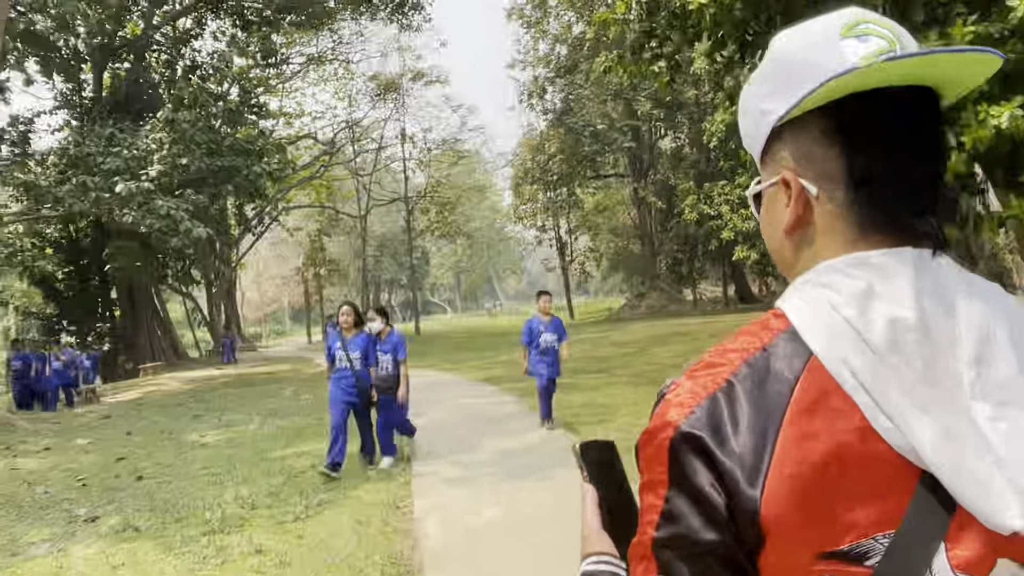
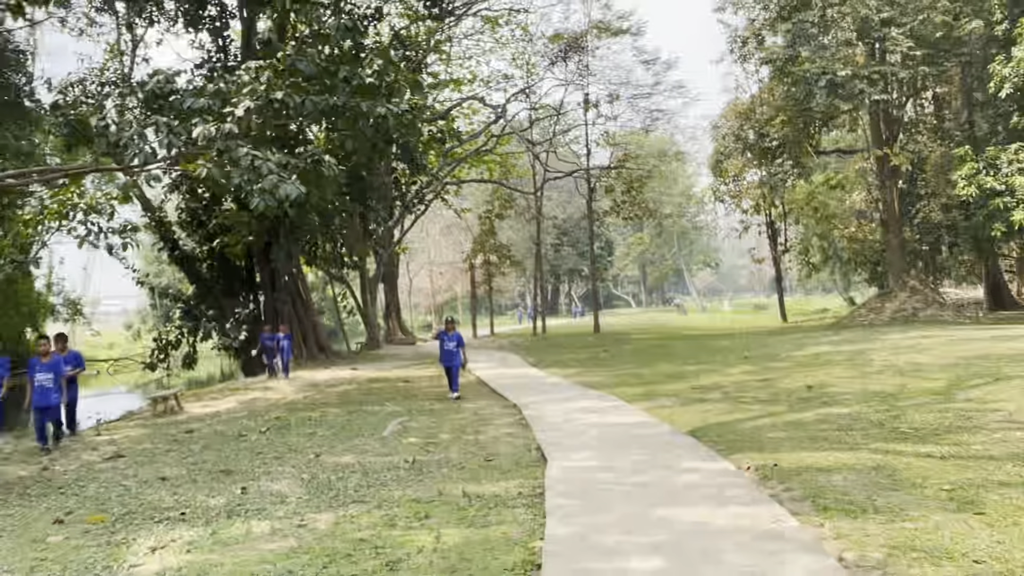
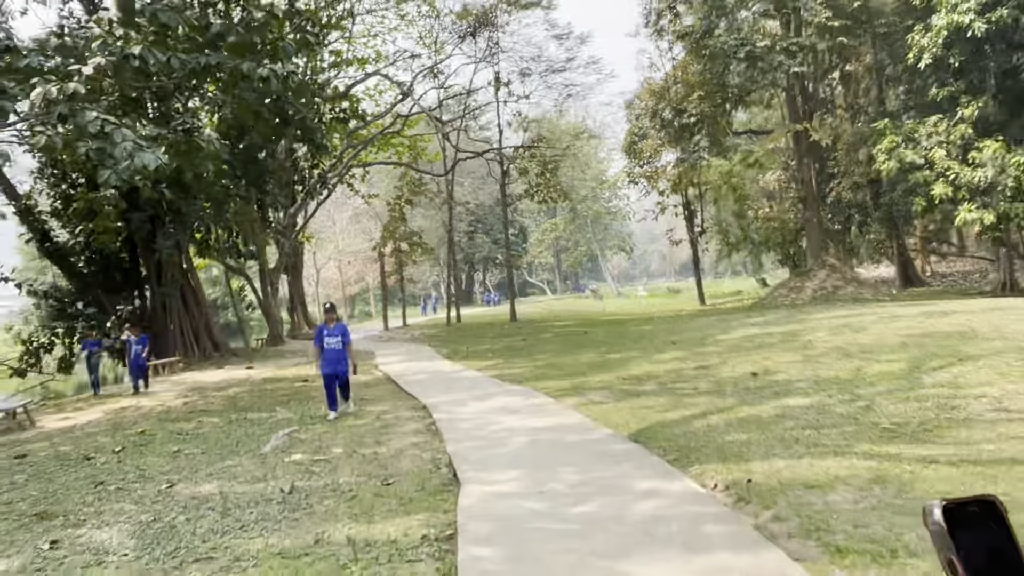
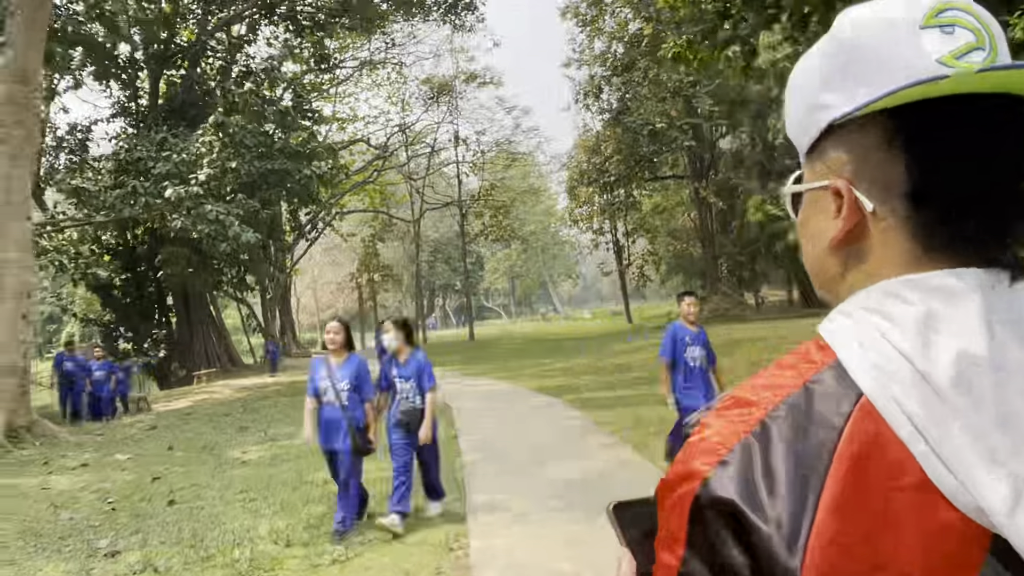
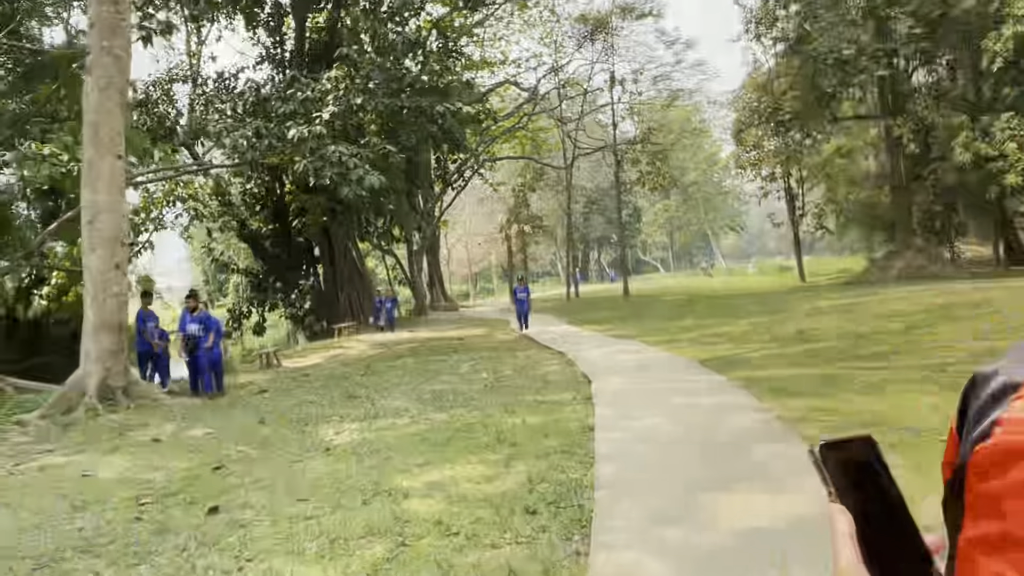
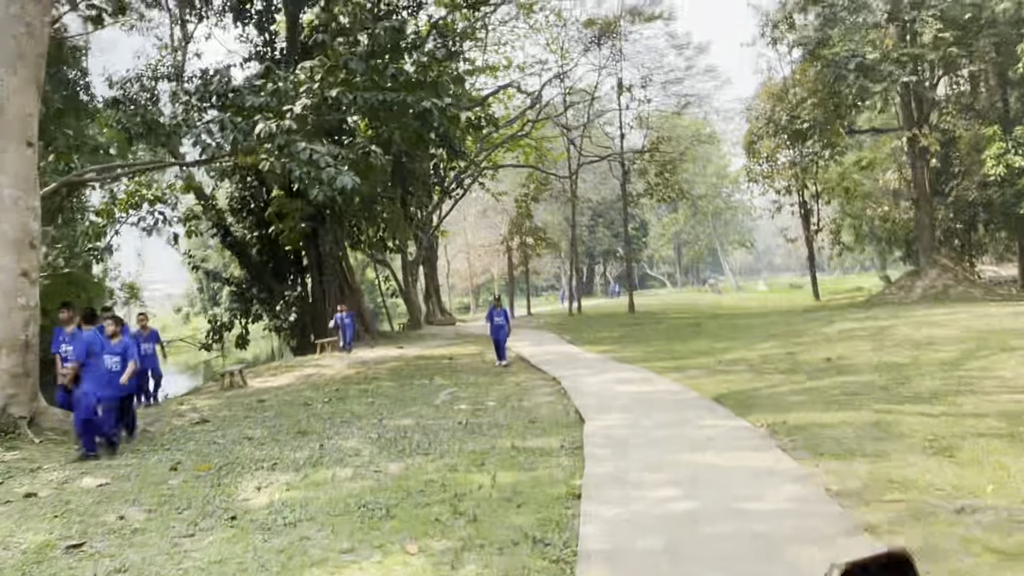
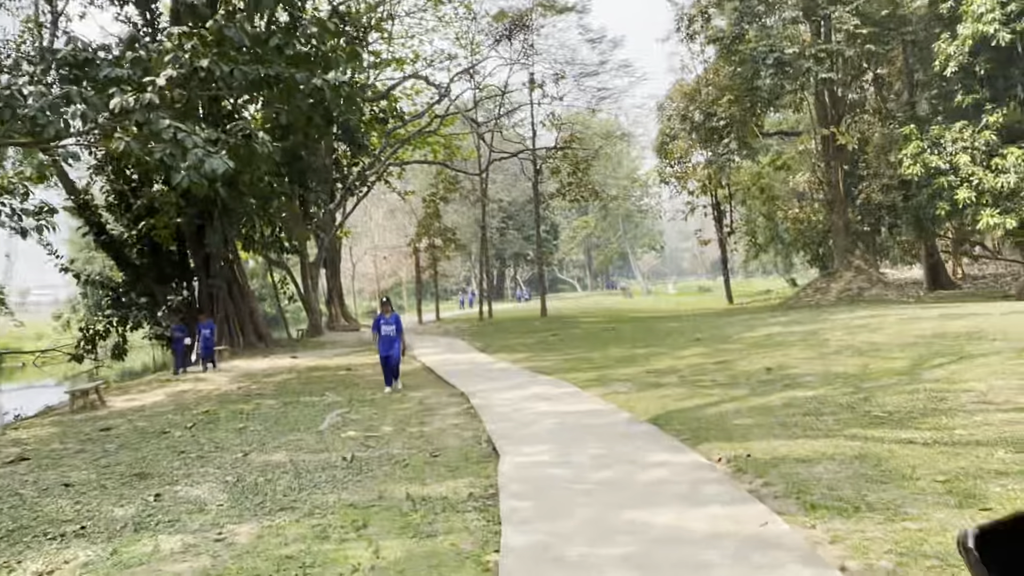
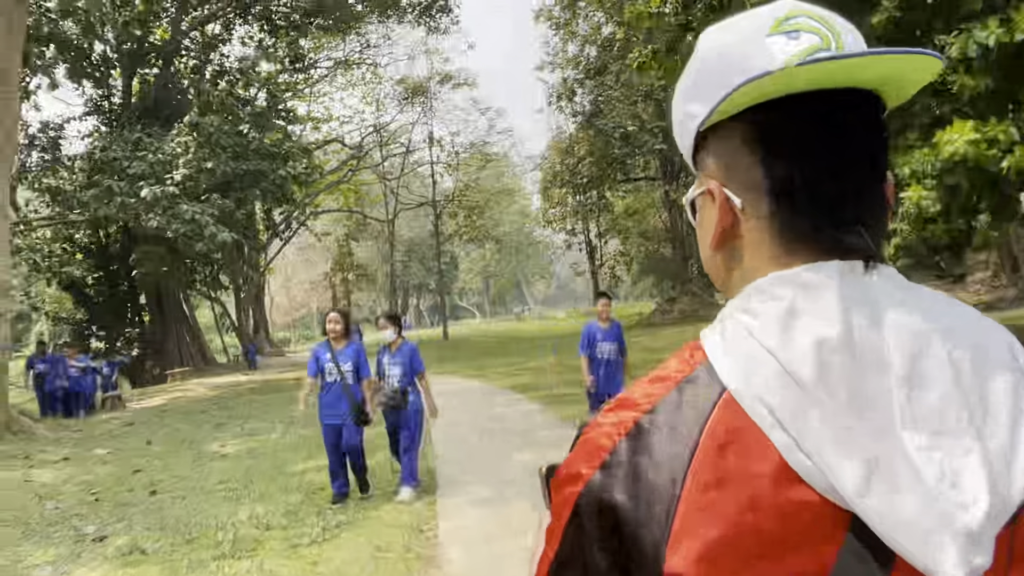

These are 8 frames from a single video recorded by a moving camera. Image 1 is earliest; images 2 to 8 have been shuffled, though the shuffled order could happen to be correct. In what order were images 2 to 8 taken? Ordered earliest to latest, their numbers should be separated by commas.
8, 4, 5, 6, 2, 7, 3
